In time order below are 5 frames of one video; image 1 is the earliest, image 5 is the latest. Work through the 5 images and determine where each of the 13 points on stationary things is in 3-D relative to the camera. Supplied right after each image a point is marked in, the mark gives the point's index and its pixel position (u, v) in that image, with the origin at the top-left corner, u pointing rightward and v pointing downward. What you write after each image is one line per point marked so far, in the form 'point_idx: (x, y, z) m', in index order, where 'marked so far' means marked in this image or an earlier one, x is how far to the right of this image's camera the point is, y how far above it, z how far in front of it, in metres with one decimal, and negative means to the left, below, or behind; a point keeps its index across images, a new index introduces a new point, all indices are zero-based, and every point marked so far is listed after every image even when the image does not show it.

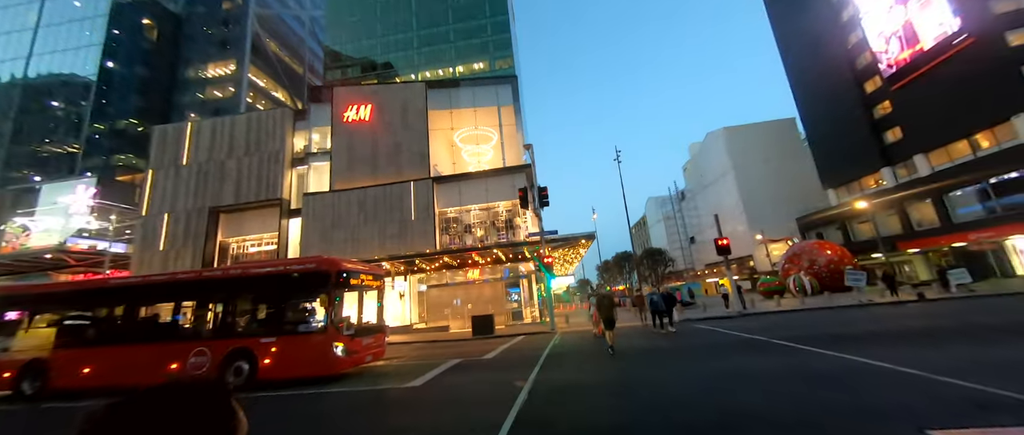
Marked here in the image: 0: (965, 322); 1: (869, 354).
0: (+15.6, -3.7, +12.5) m
1: (+8.8, -3.4, +9.1) m
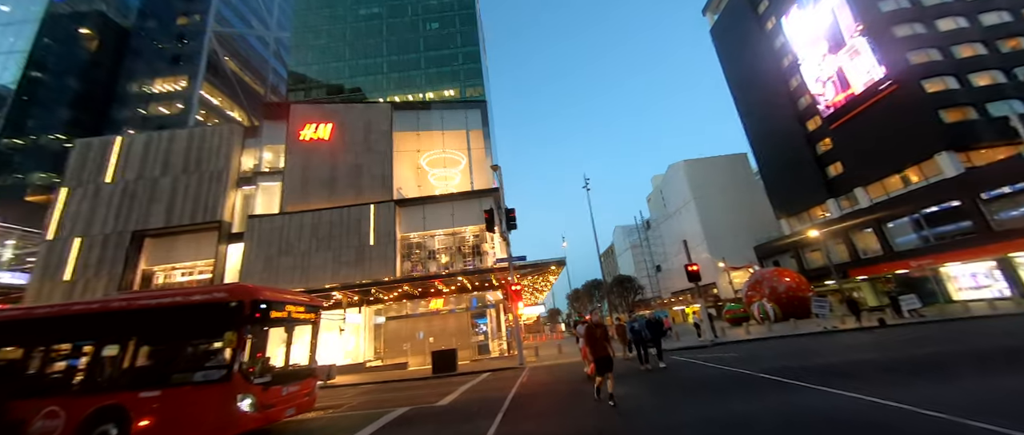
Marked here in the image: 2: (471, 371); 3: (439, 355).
0: (+14.4, -4.6, +12.3) m
1: (+7.9, -3.9, +8.3) m
2: (-2.2, -8.2, +18.9) m
3: (-4.0, -7.5, +19.5) m
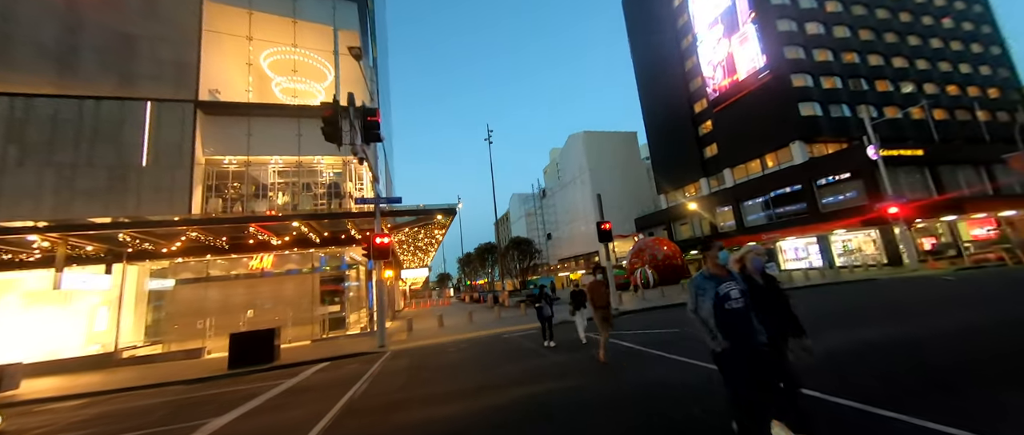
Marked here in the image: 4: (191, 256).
0: (+10.6, -3.0, +10.5) m
1: (+5.5, -2.4, +4.8) m
2: (-7.5, -5.0, +12.4) m
3: (-9.3, -4.2, +12.4) m
4: (-14.9, -1.8, +16.6) m
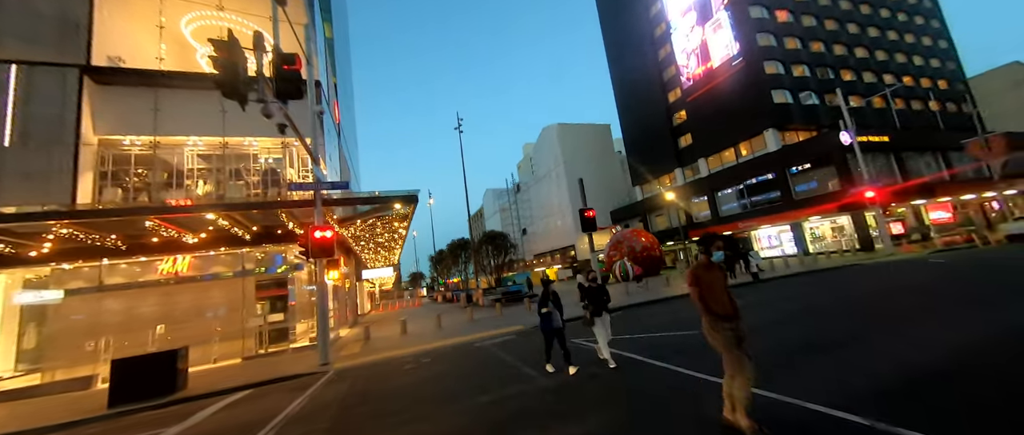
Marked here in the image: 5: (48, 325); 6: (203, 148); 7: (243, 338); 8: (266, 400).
0: (+9.9, -2.3, +8.9) m
1: (+5.2, -1.9, +2.9) m
2: (-8.2, -4.7, +9.6) m
3: (-10.0, -3.9, +9.5) m
4: (-15.9, -1.6, +13.3) m
5: (-16.9, -3.9, +13.0) m
6: (-13.1, +3.0, +15.1) m
7: (-11.2, -5.0, +14.9) m
8: (-5.6, -4.2, +8.3) m
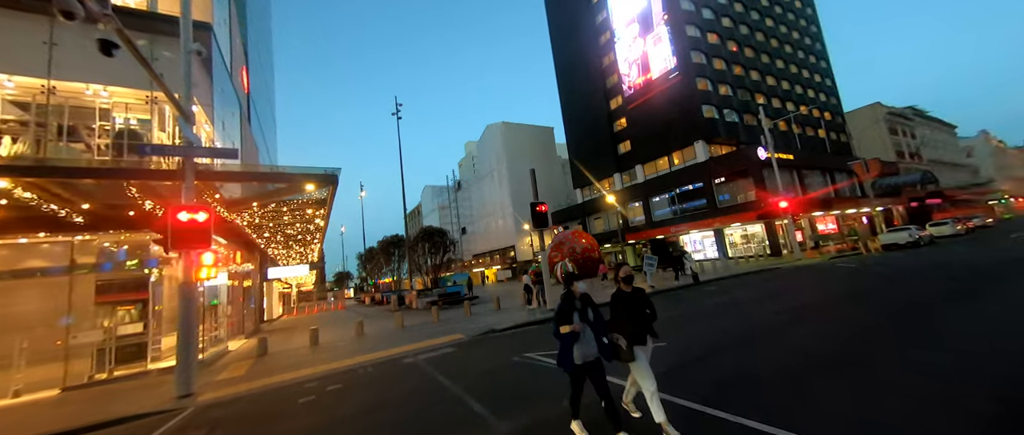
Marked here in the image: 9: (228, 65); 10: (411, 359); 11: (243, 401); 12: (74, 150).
0: (+8.6, -2.3, +8.4) m
1: (+5.1, -1.7, +1.7) m
2: (-9.4, -4.0, +6.0) m
3: (-11.2, -3.2, +5.6) m
4: (-17.5, -0.6, +8.4) m
5: (-18.5, -2.9, +7.9) m
6: (-14.9, +3.8, +10.7) m
7: (-13.2, -4.3, +10.8) m
8: (-6.6, -3.6, +5.2) m
9: (-14.4, +7.8, +18.2) m
10: (-2.8, -3.9, +10.1) m
11: (-6.0, -4.0, +8.1) m
12: (-13.3, +2.1, +11.2) m
